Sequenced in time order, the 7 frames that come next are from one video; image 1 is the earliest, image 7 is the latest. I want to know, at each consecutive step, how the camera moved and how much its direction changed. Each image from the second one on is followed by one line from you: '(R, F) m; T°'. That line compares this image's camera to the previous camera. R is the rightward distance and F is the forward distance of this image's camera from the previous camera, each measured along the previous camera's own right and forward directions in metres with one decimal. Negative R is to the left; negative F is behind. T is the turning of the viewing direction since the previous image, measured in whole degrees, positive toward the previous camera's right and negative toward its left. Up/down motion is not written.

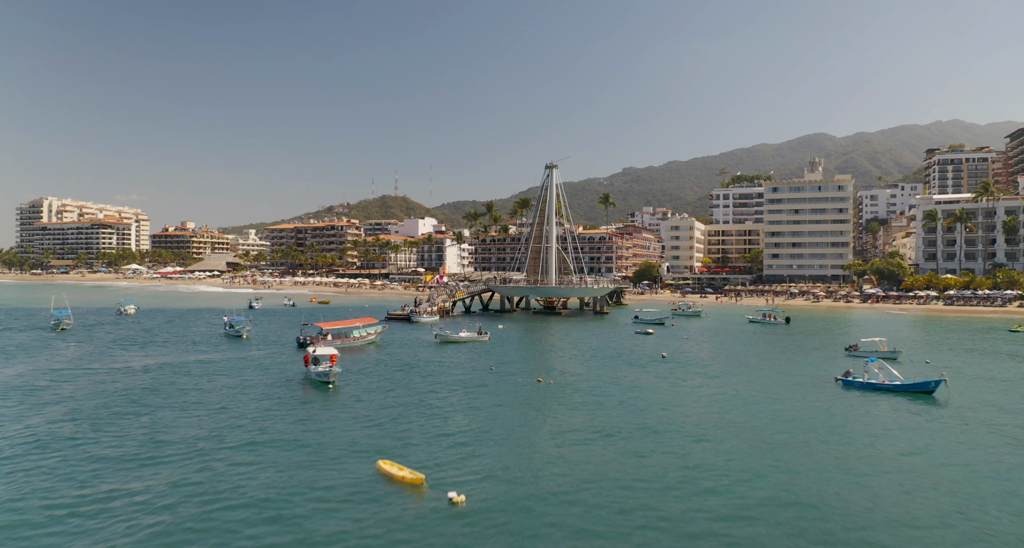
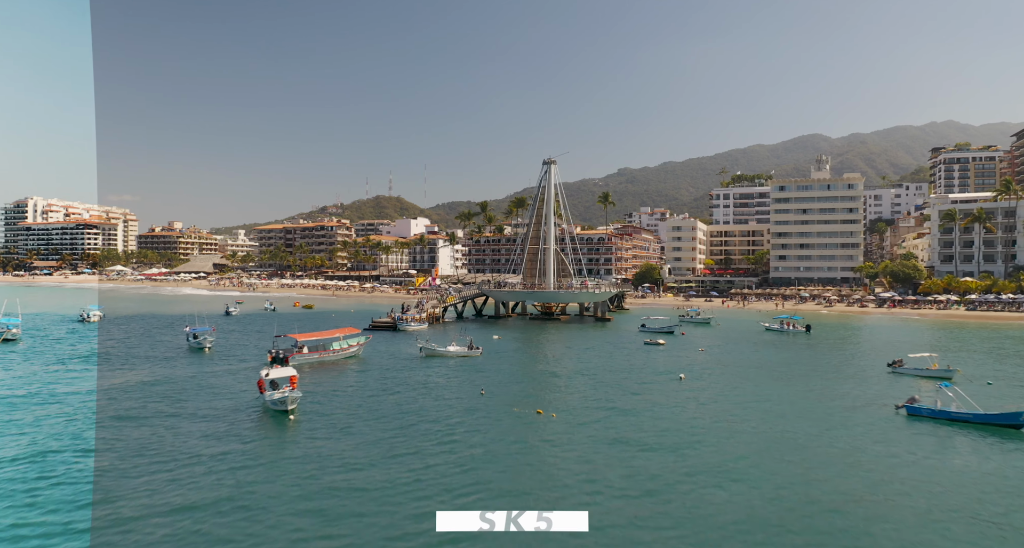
(0.0, +5.9) m; 0°
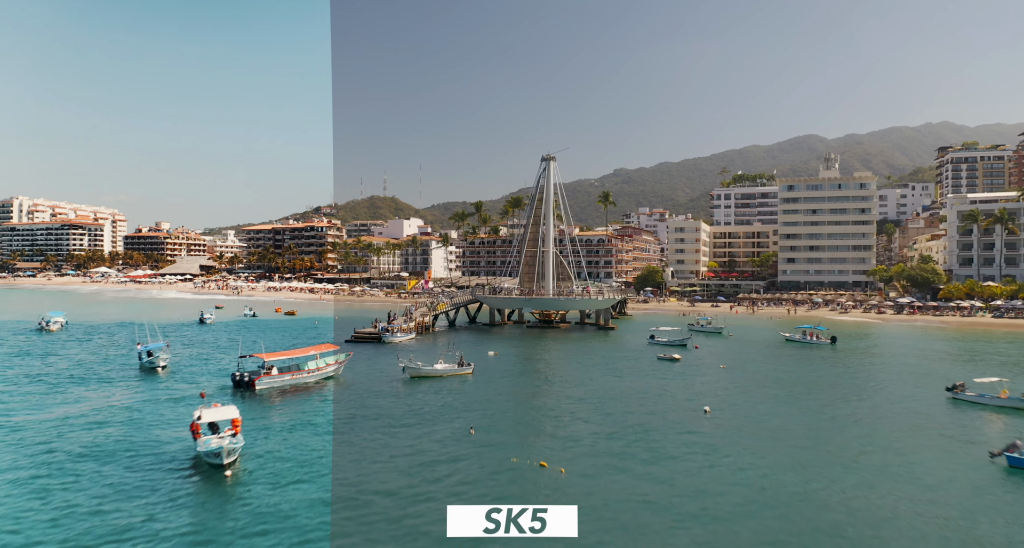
(0.0, +5.9) m; 0°
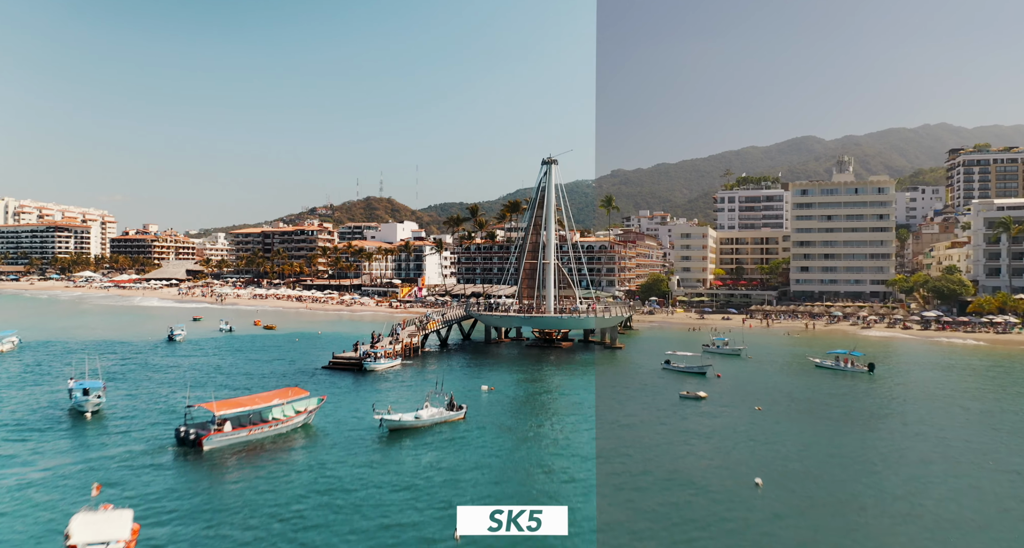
(-0.1, +6.7) m; 0°
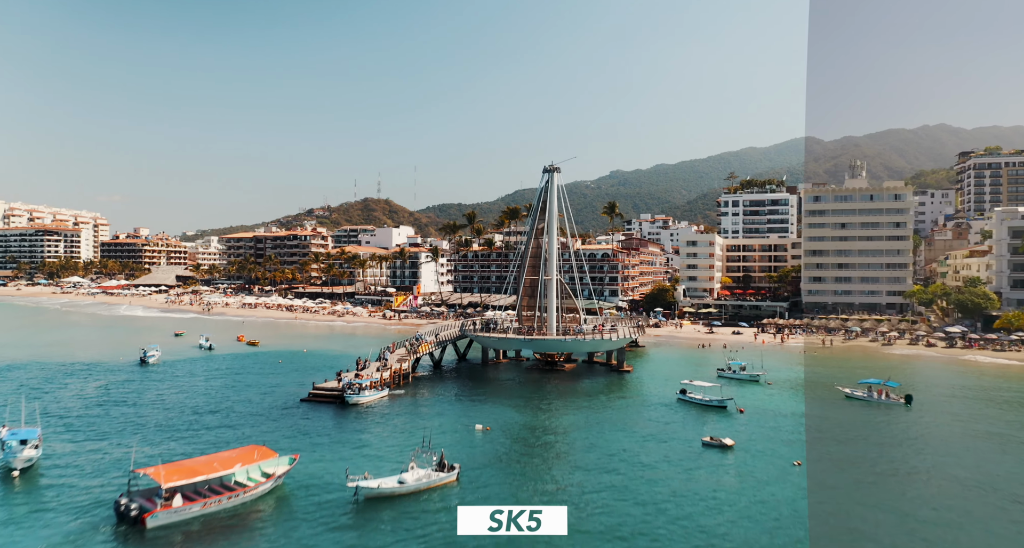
(-0.1, +5.1) m; 0°
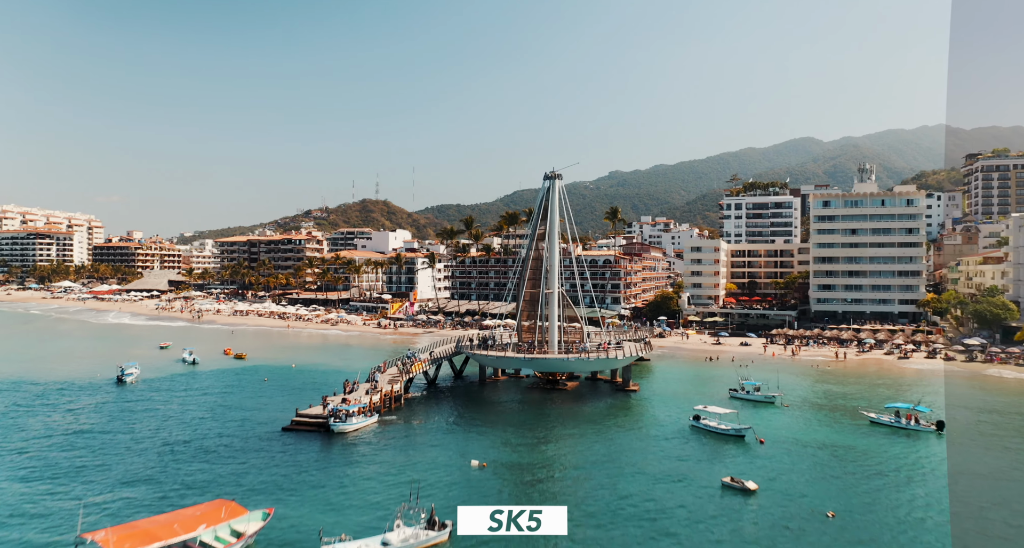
(0.0, +3.7) m; 0°
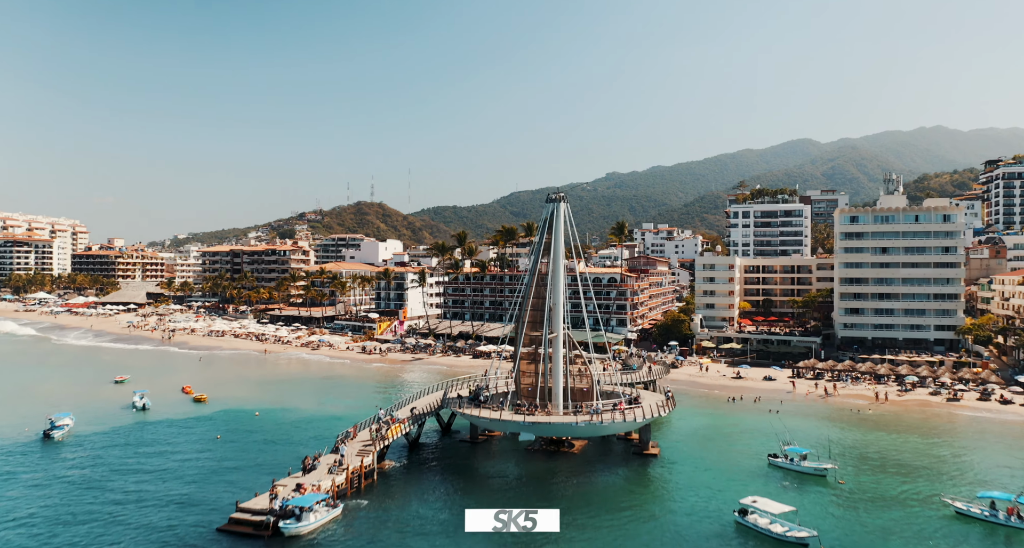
(0.0, +9.5) m; 0°
